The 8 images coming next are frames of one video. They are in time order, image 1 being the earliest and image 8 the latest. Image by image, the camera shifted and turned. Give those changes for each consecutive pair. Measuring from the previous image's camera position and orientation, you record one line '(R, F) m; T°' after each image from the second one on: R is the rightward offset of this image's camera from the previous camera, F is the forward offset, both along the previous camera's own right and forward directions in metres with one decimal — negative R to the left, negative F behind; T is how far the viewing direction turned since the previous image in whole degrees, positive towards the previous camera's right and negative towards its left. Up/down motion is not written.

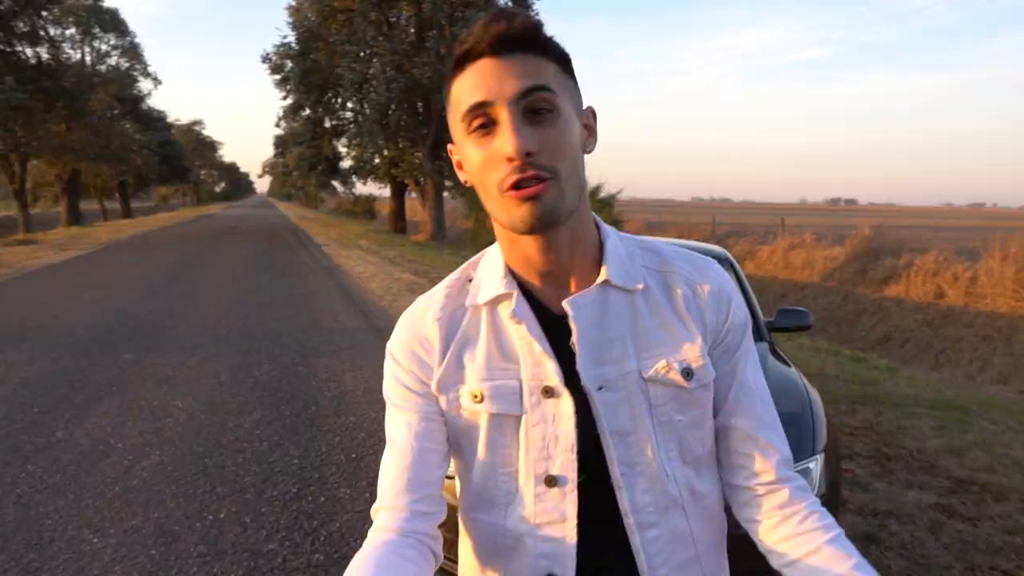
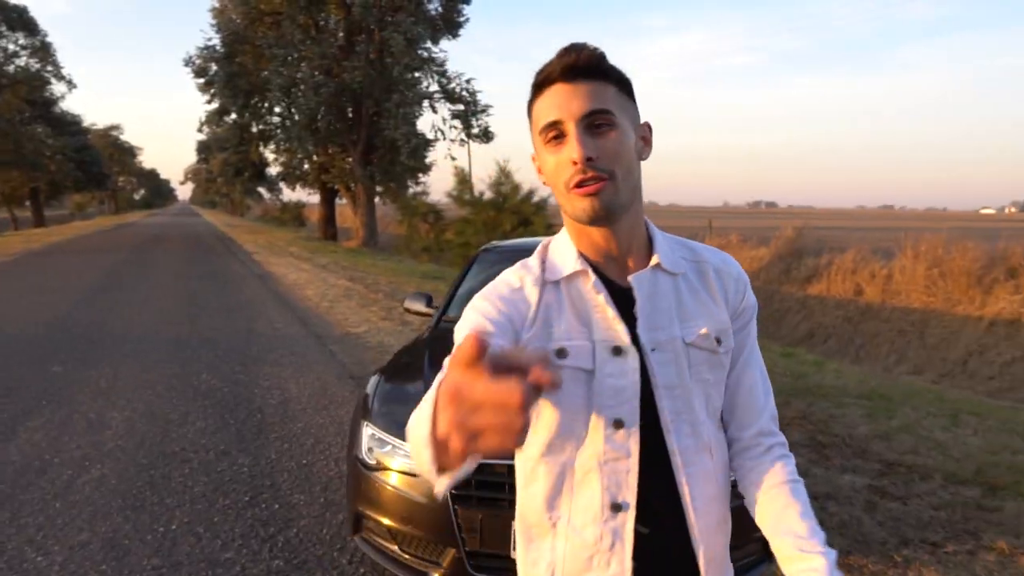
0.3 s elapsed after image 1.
(-0.1, -0.1) m; +5°
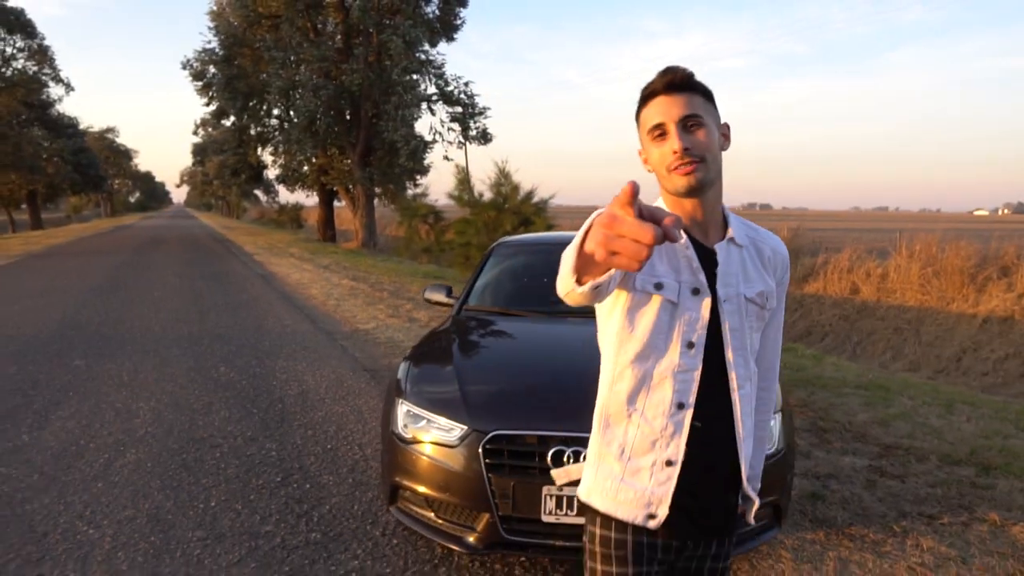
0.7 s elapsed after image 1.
(-0.1, -0.2) m; 0°
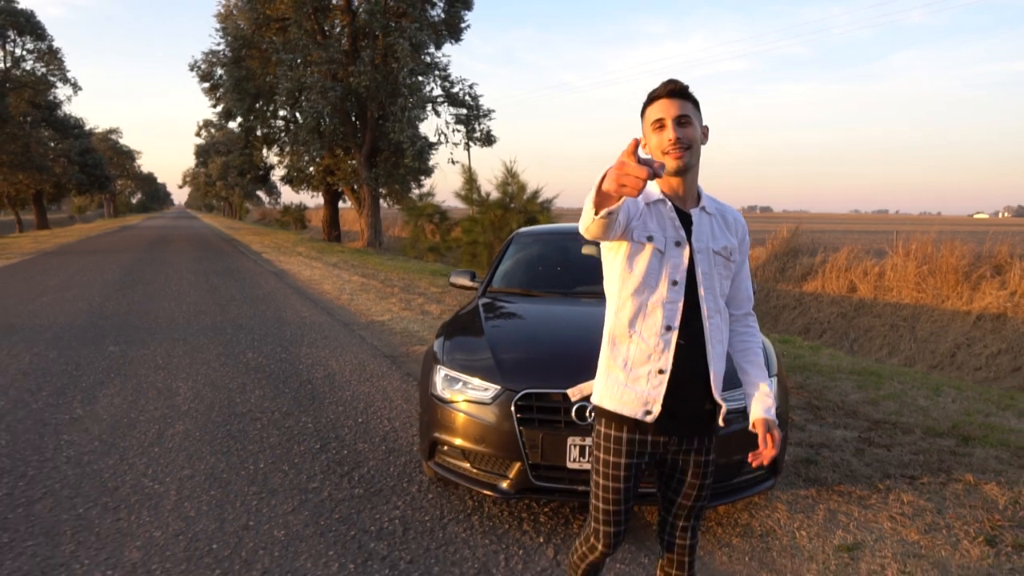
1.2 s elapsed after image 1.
(-0.1, -0.4) m; 0°
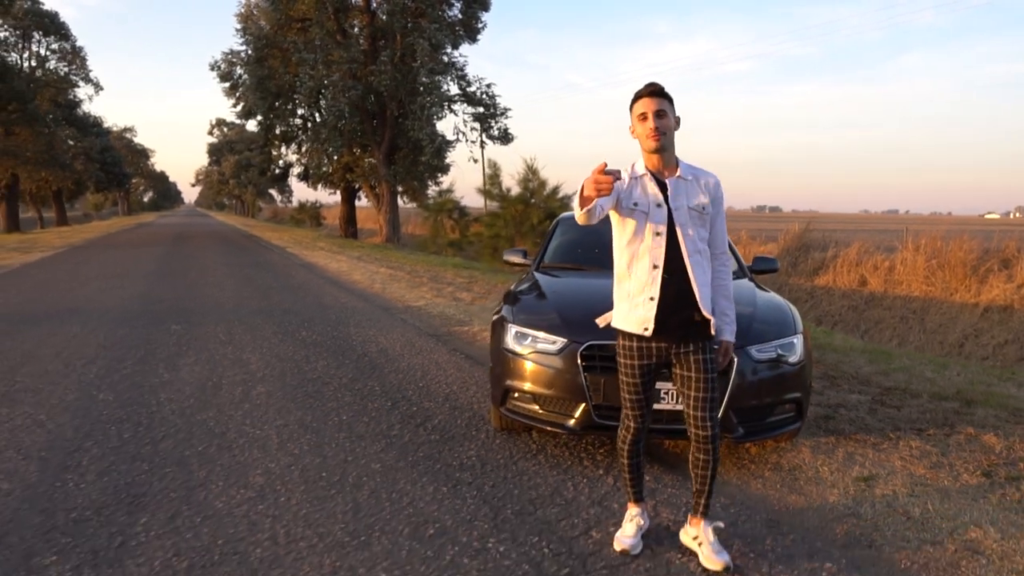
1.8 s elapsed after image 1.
(-0.3, -0.6) m; -1°
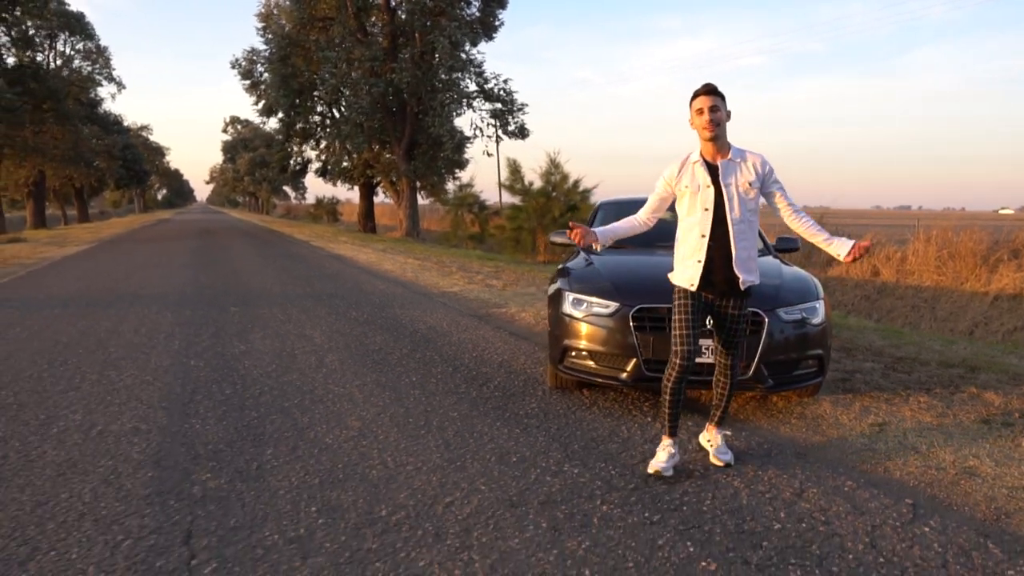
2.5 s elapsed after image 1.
(-0.3, -0.7) m; -1°
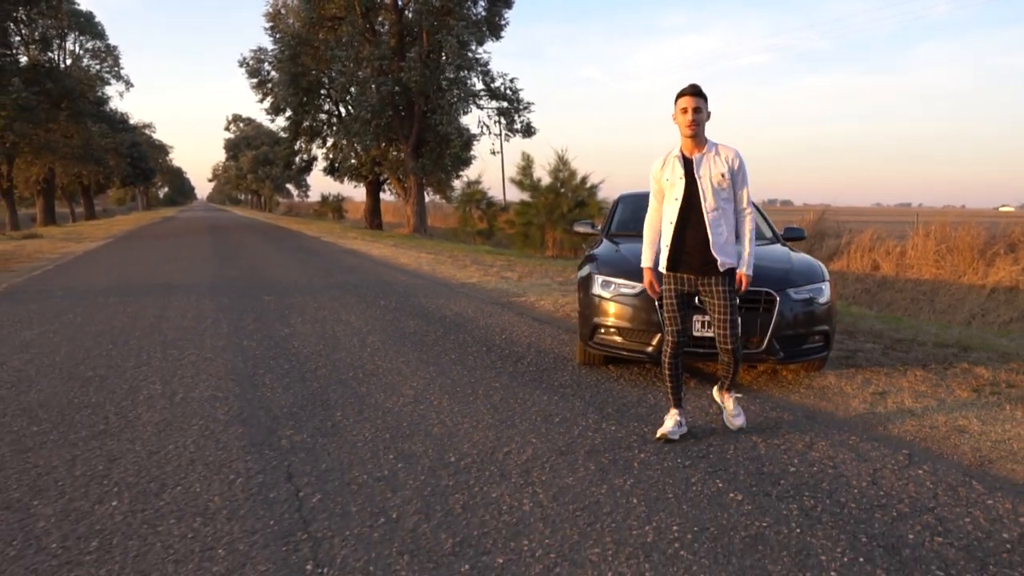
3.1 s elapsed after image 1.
(-0.3, -0.5) m; 0°
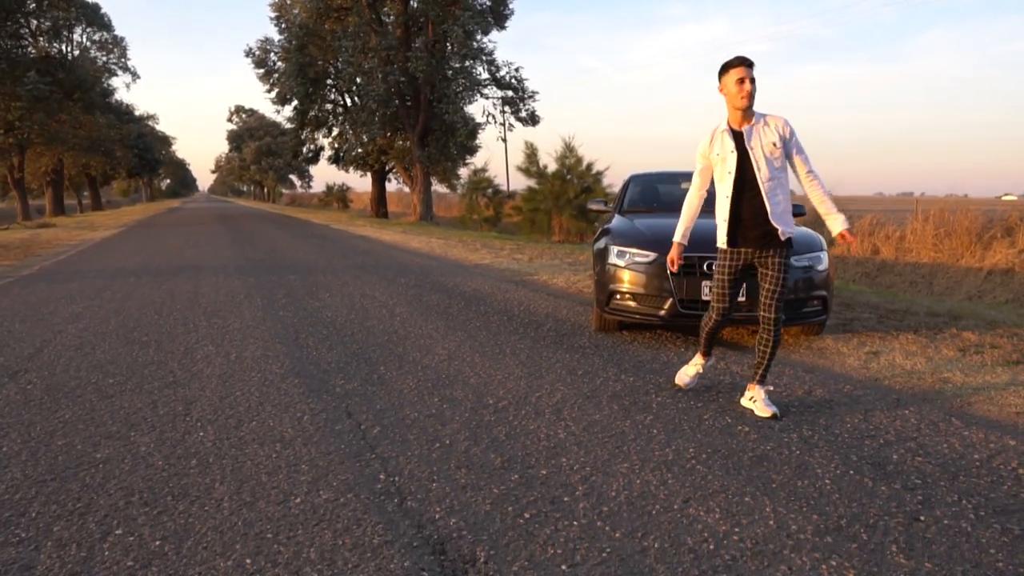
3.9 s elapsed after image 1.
(-0.2, -0.5) m; 0°
